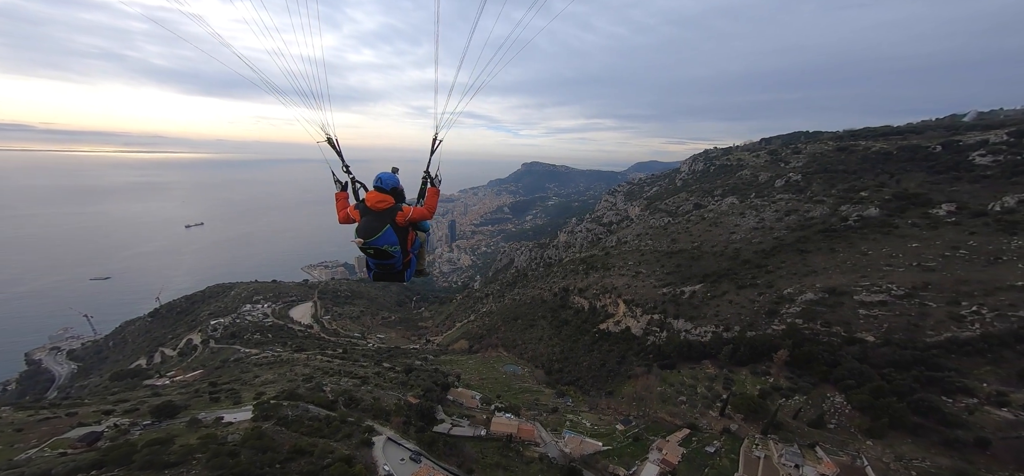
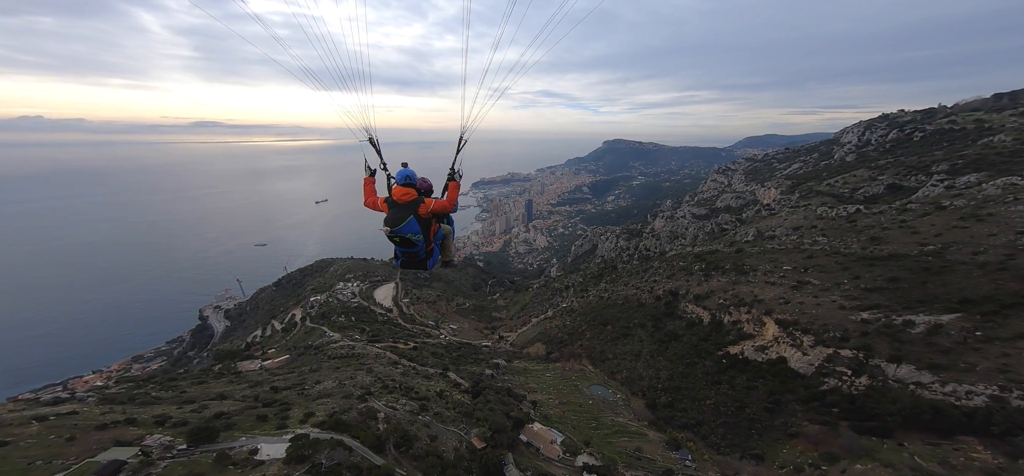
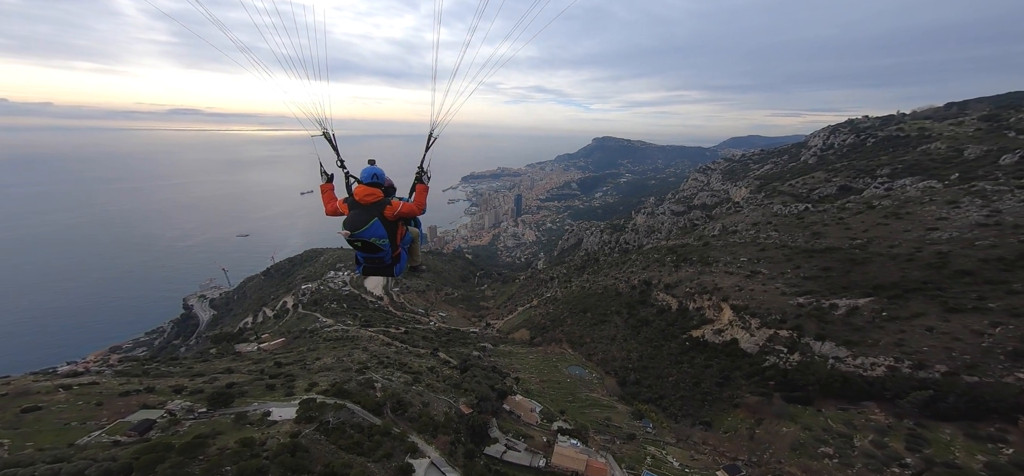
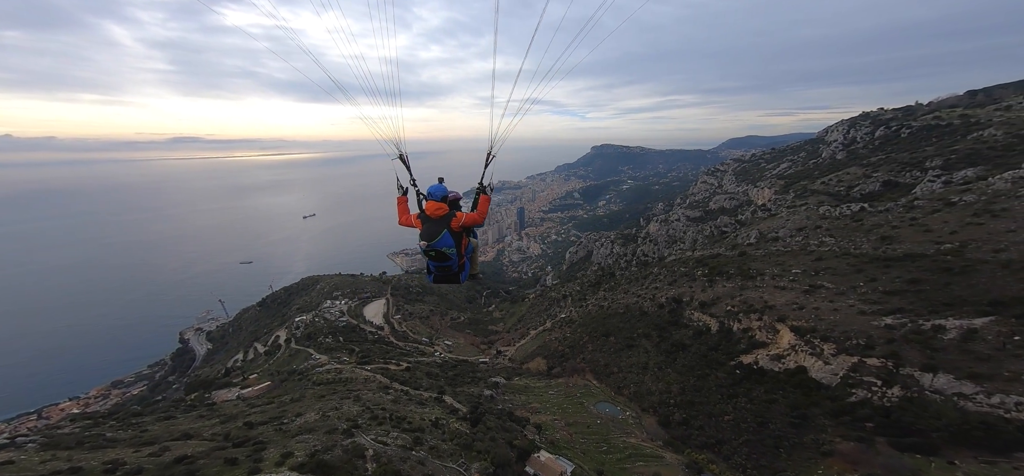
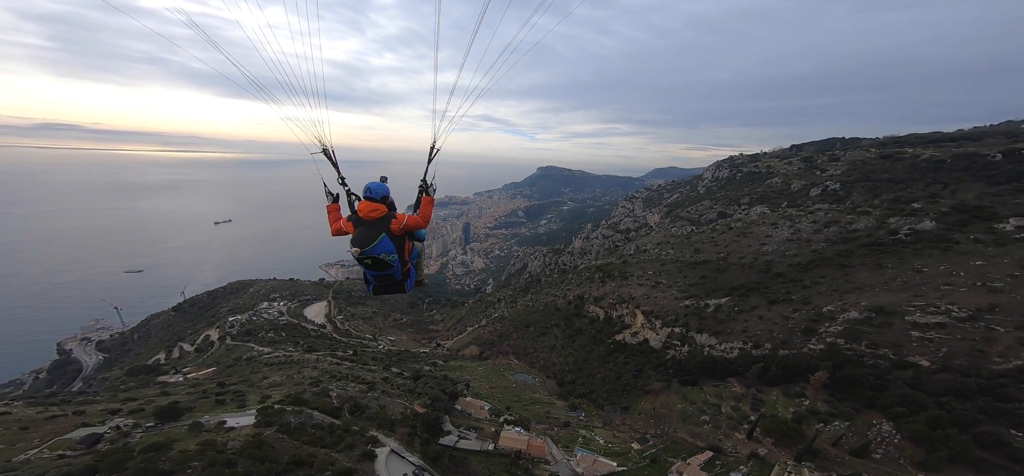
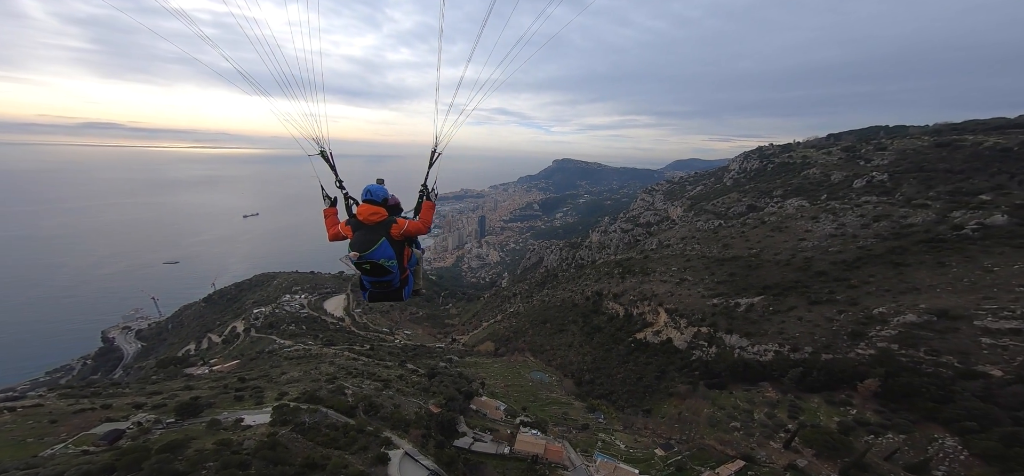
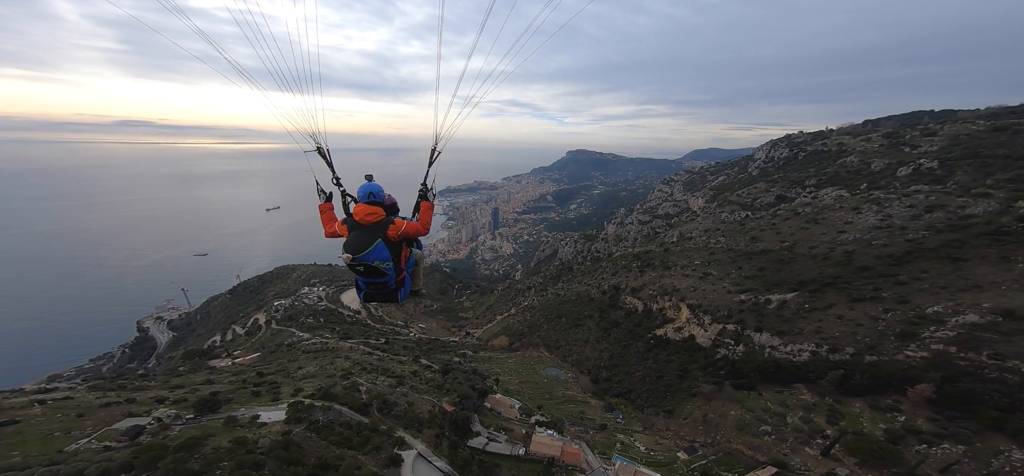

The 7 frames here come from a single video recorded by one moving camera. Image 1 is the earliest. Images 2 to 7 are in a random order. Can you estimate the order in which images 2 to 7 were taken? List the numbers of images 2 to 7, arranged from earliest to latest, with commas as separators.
5, 6, 7, 3, 2, 4
